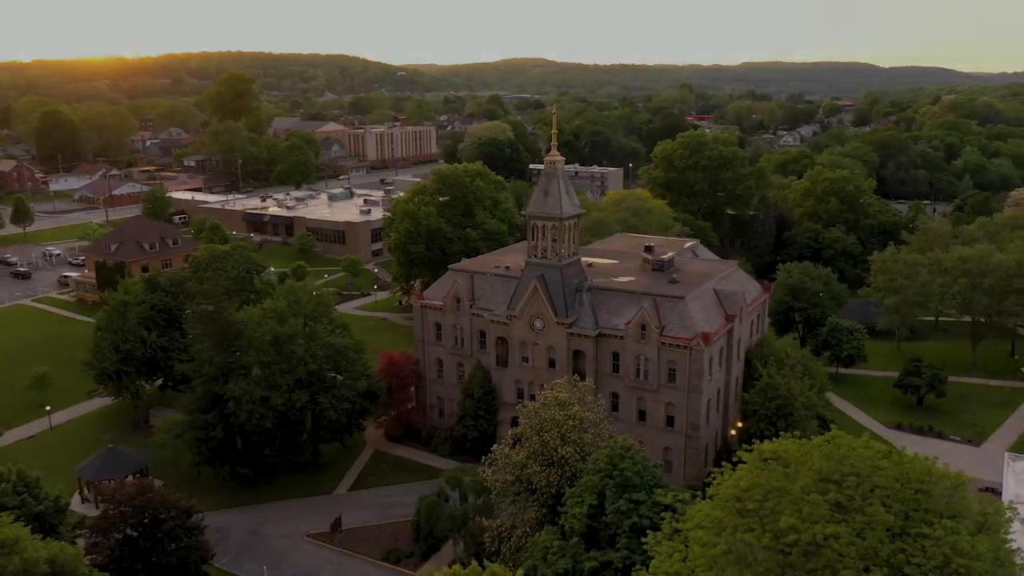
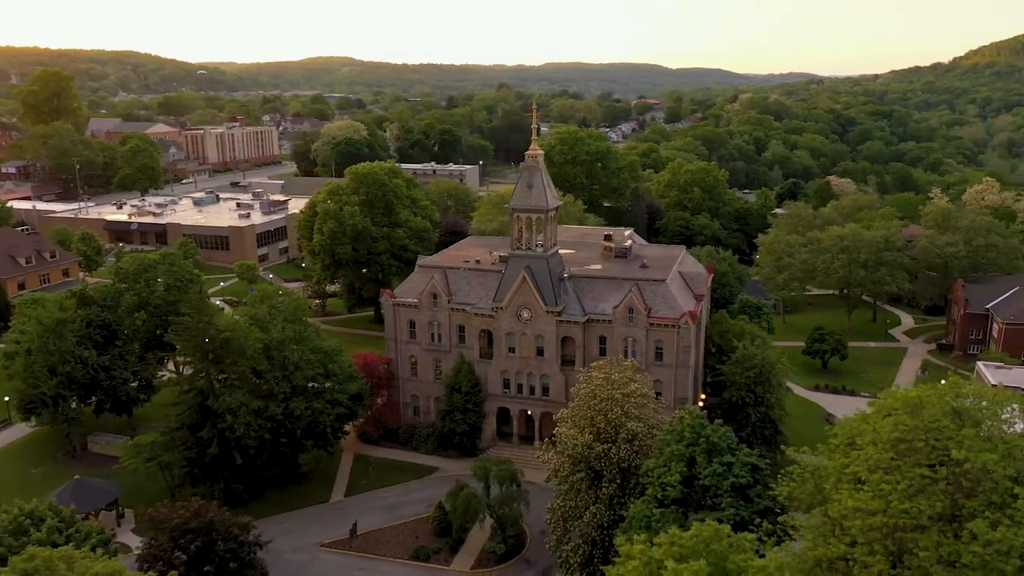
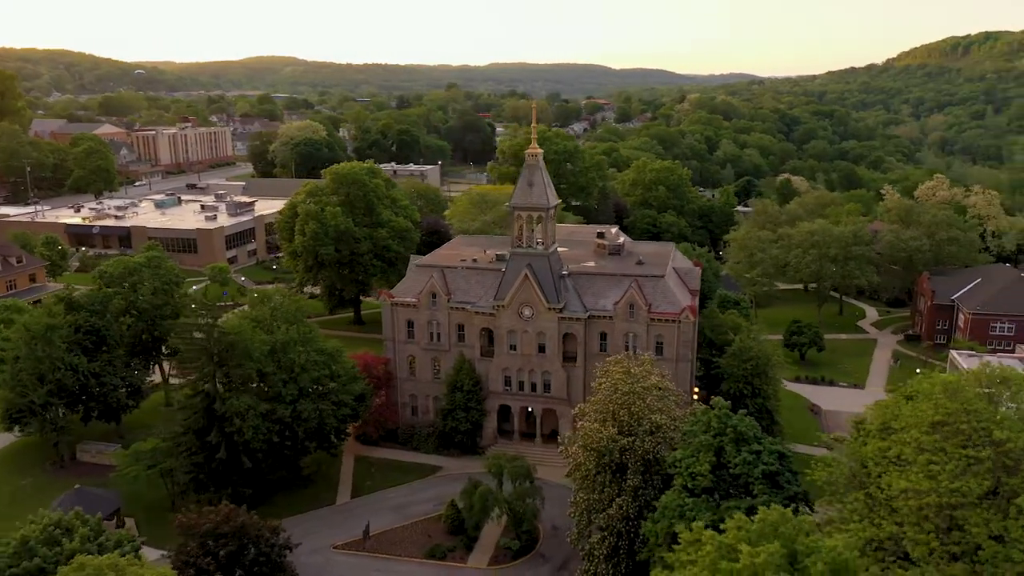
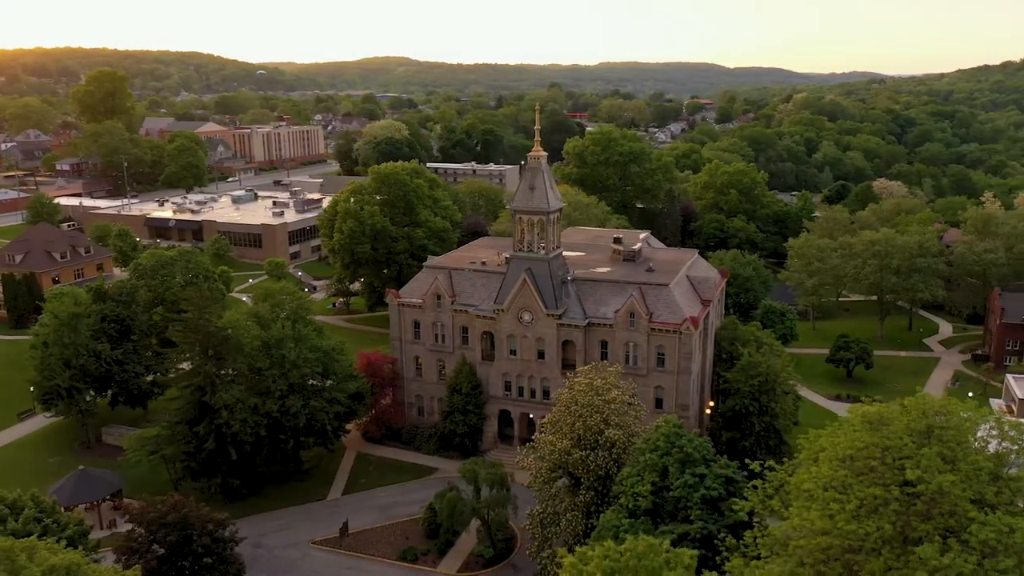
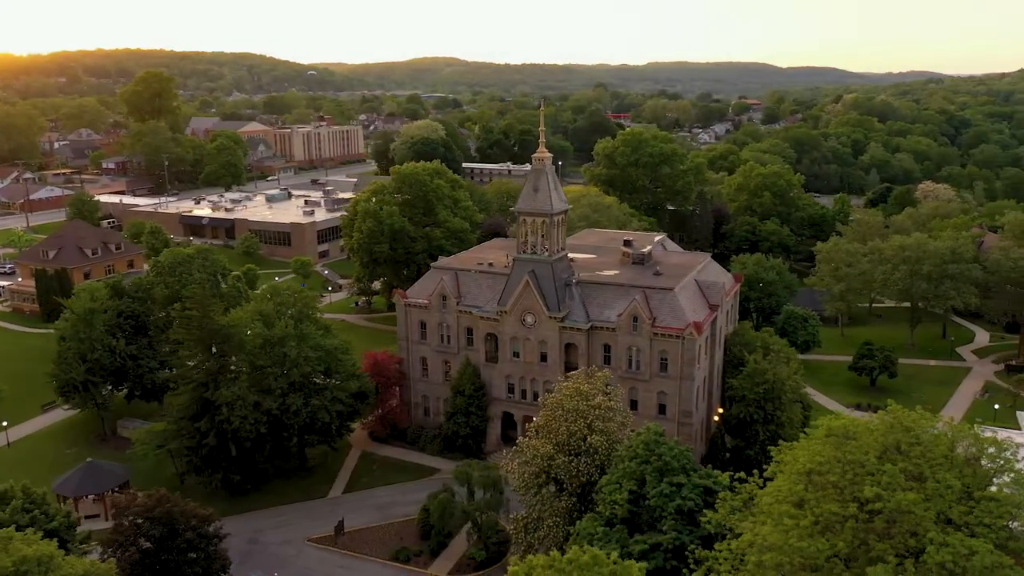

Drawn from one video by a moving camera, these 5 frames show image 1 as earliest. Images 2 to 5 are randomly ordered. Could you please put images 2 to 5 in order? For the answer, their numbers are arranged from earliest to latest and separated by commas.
5, 4, 2, 3
